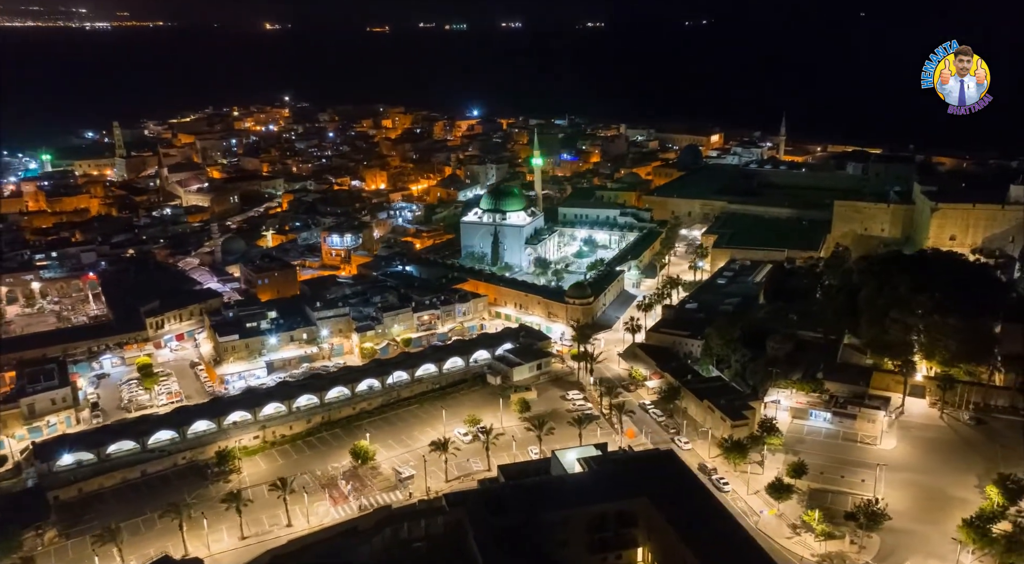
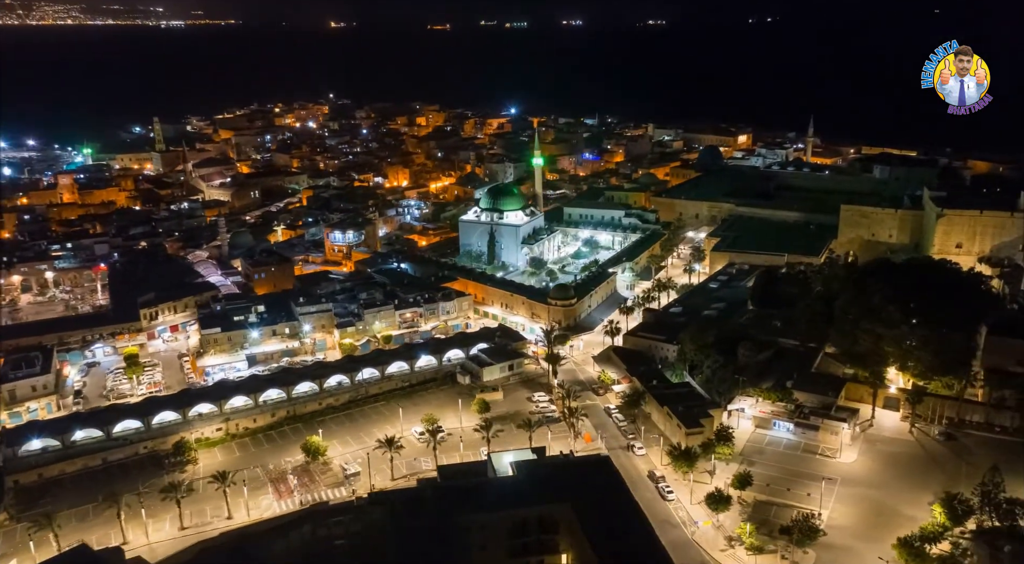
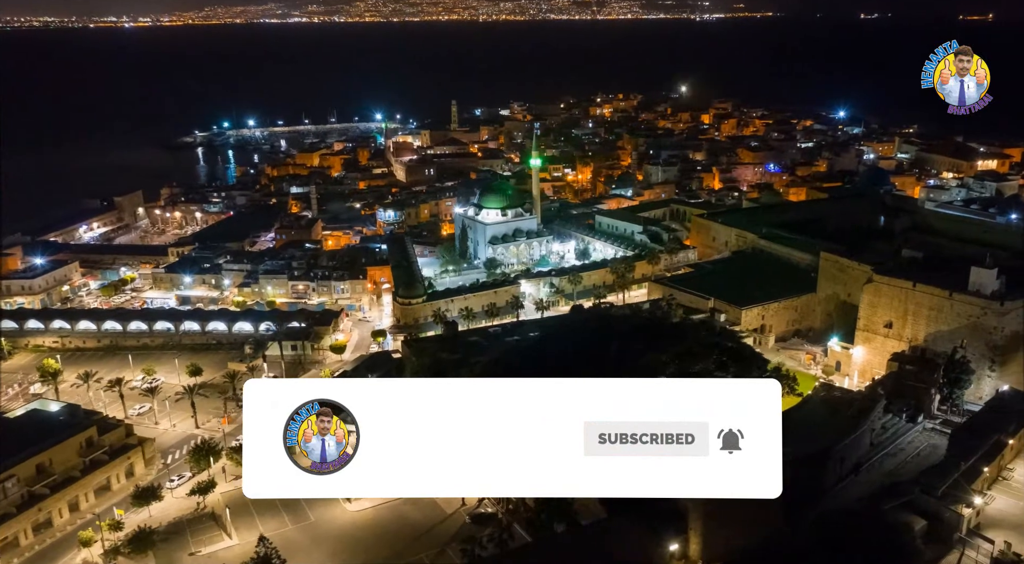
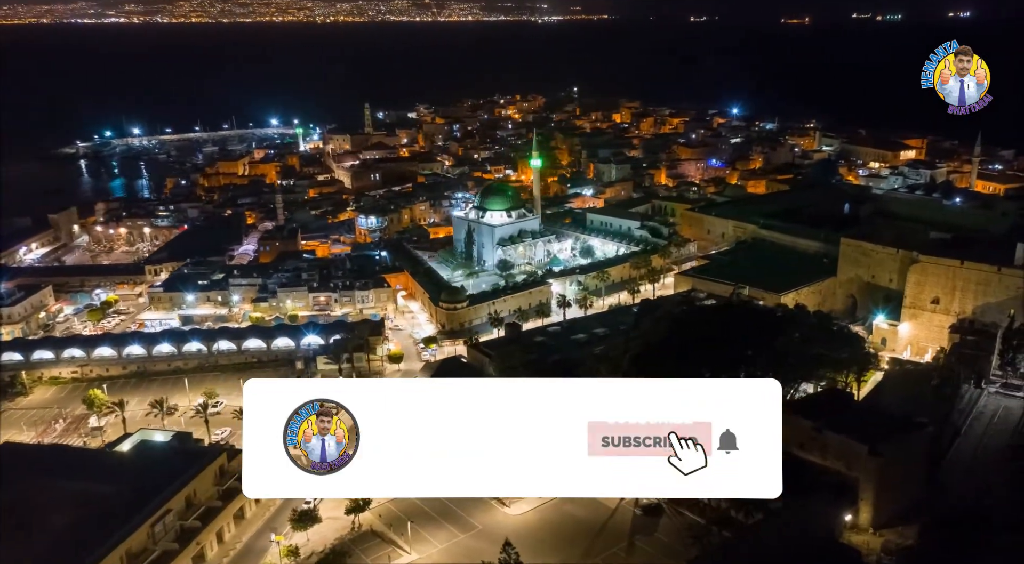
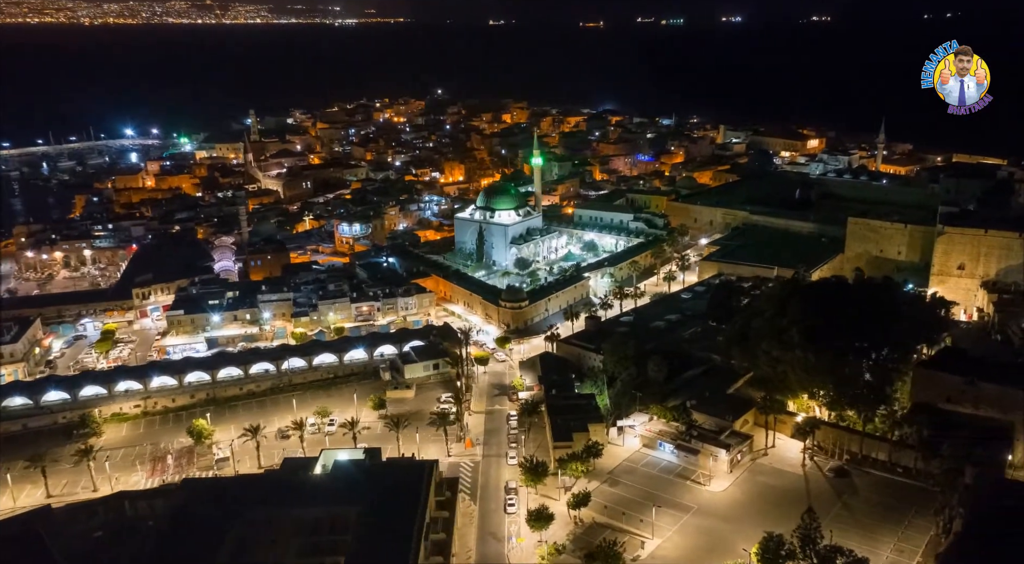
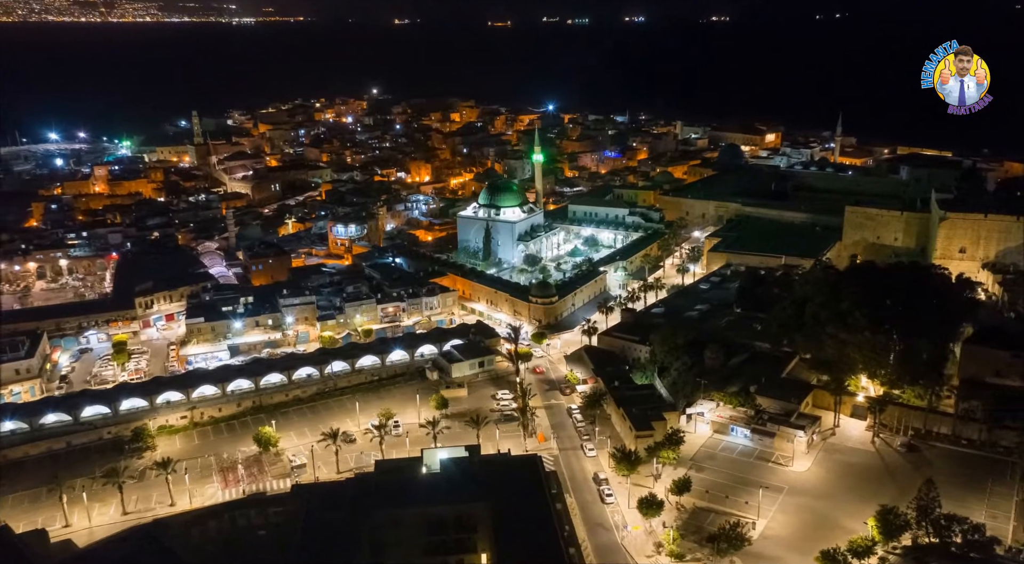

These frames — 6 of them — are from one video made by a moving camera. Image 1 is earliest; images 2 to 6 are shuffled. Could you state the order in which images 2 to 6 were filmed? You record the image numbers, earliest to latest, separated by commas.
2, 6, 5, 4, 3
